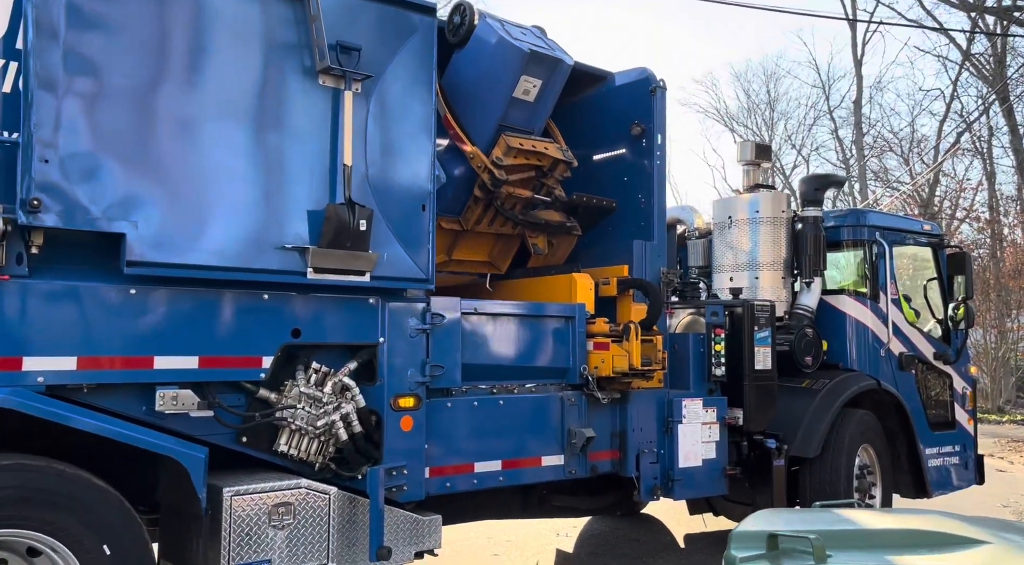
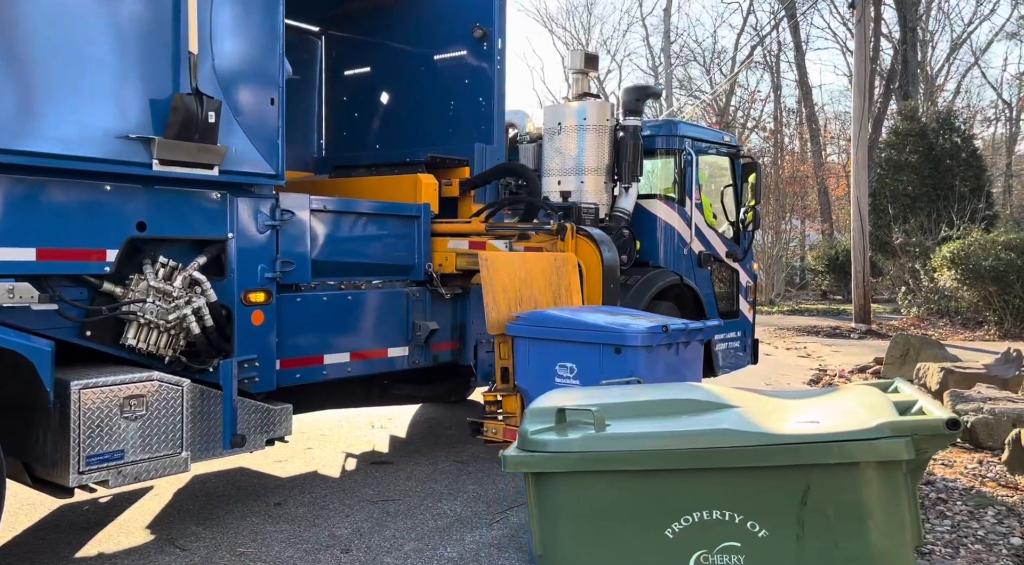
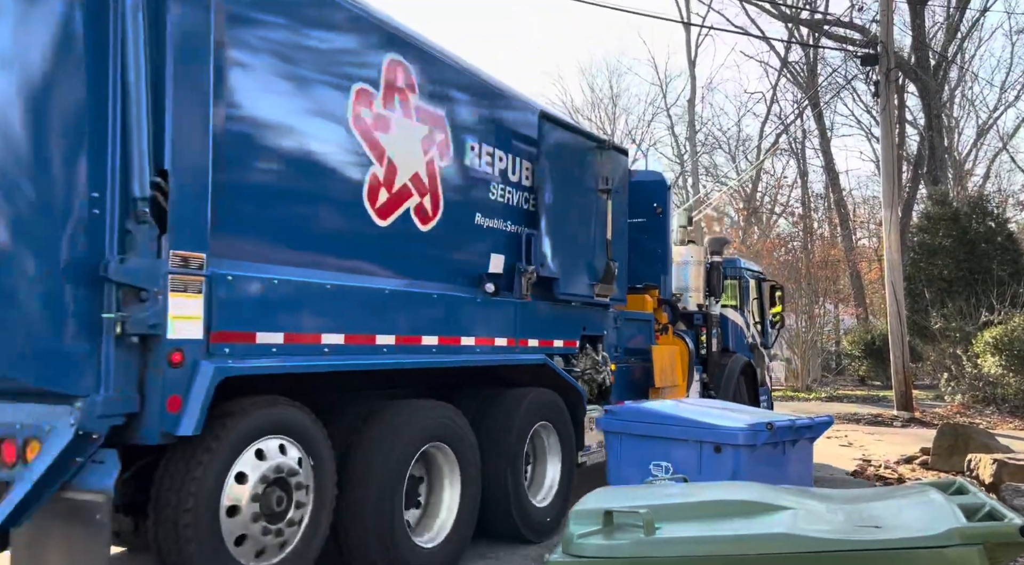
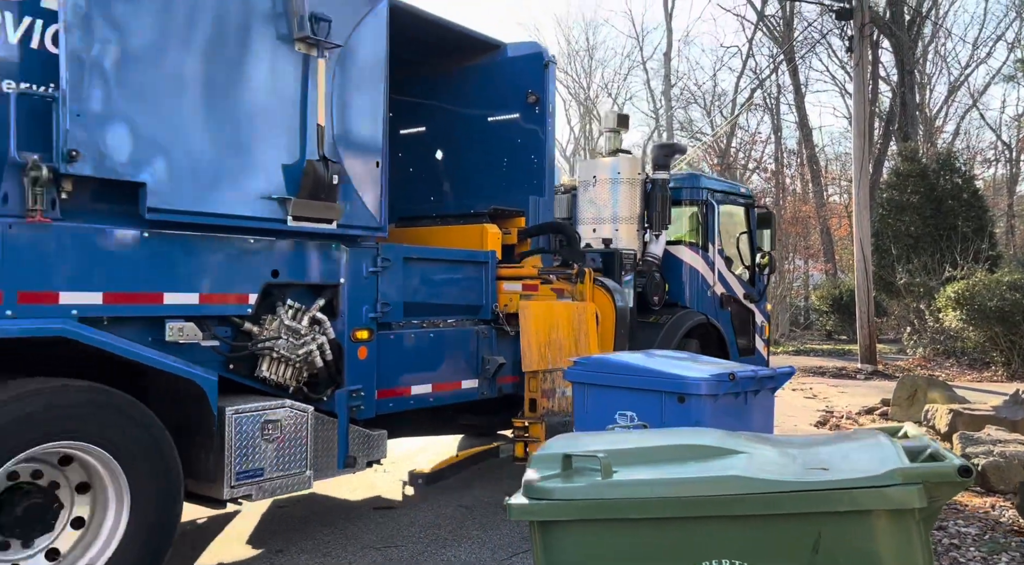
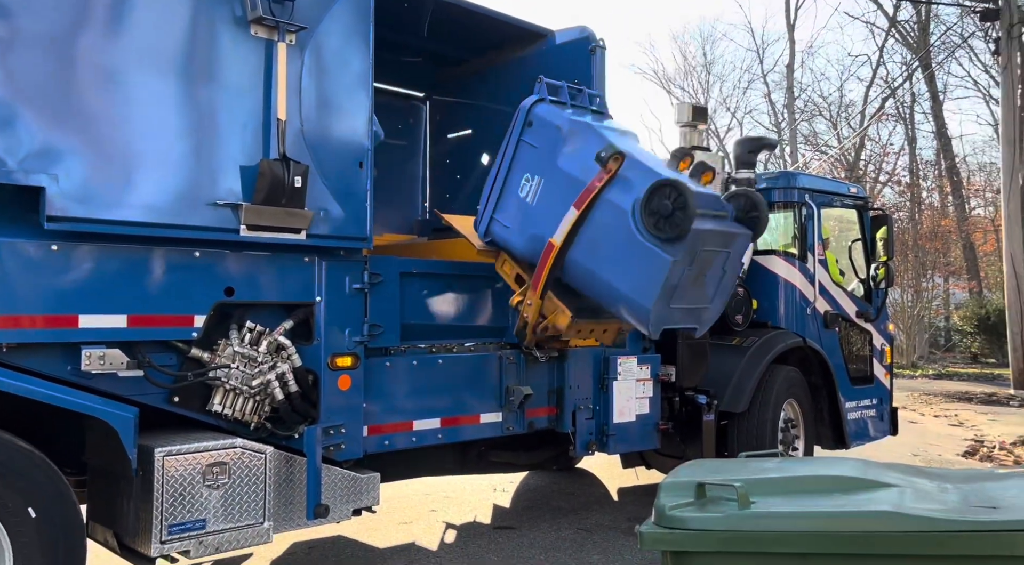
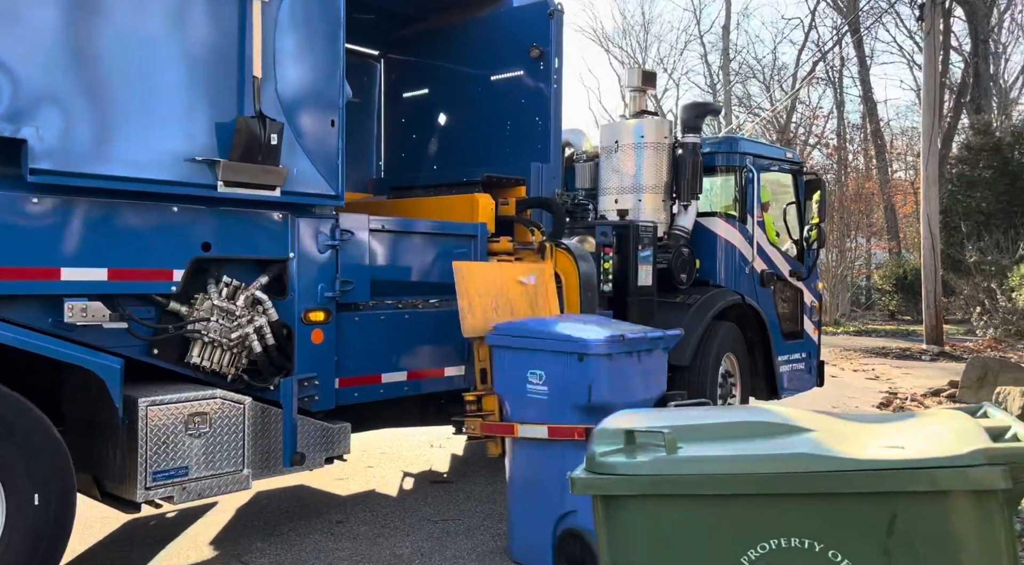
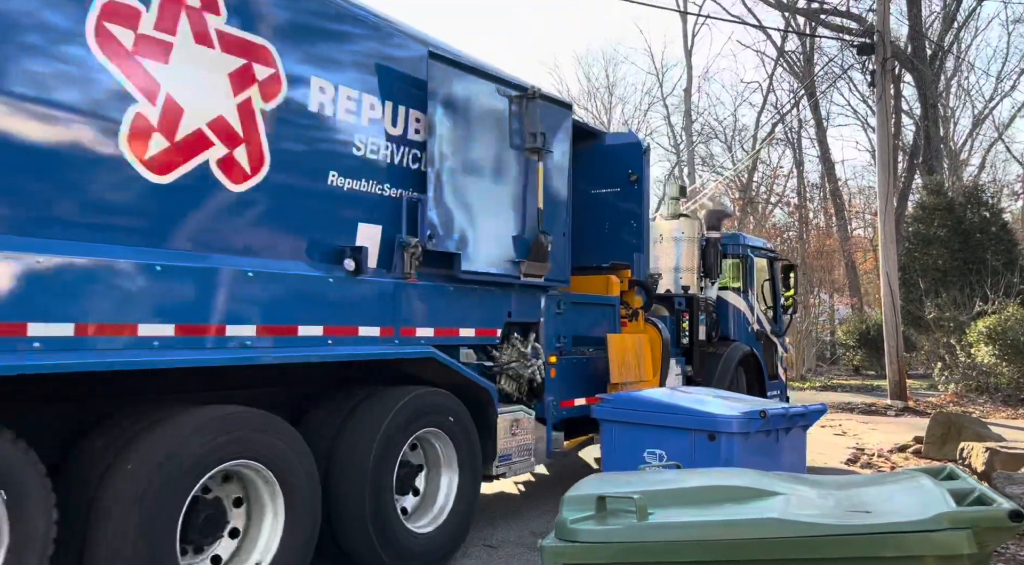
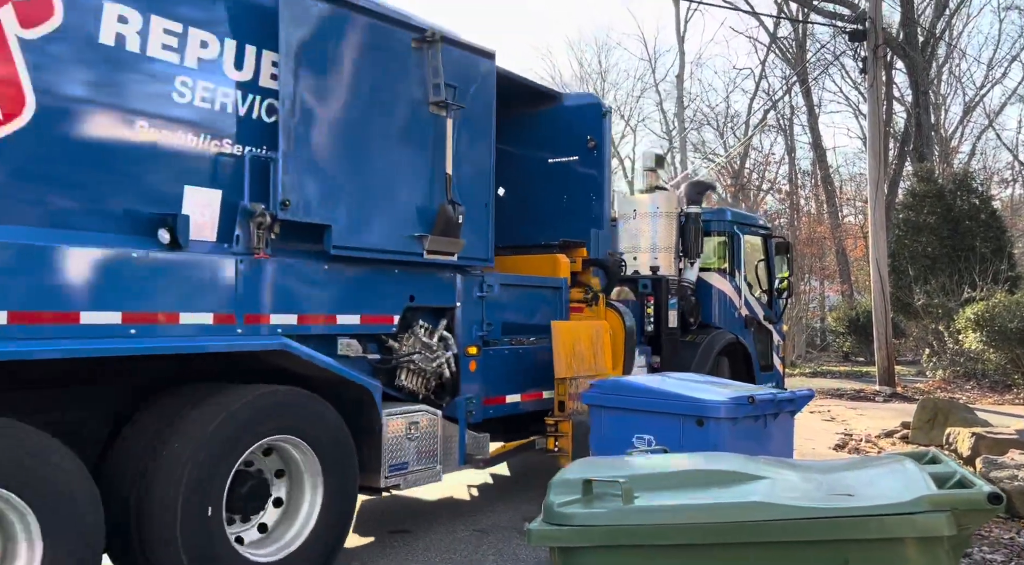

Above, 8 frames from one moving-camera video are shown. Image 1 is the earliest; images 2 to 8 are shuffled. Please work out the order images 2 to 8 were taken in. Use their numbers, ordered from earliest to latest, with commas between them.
5, 6, 2, 4, 8, 7, 3
